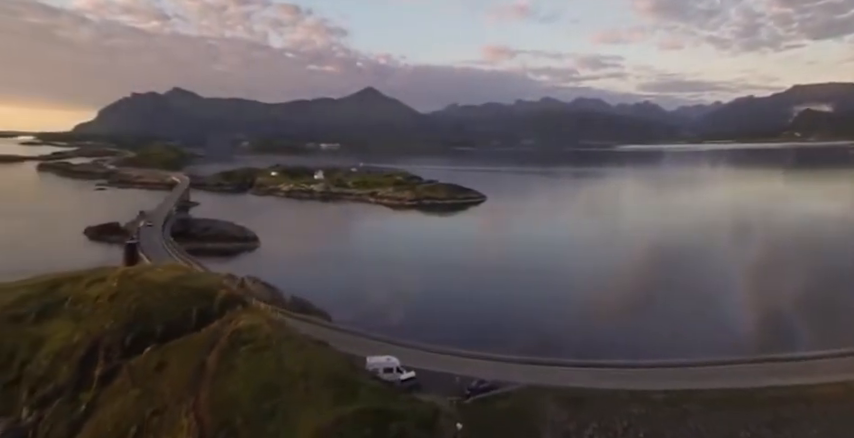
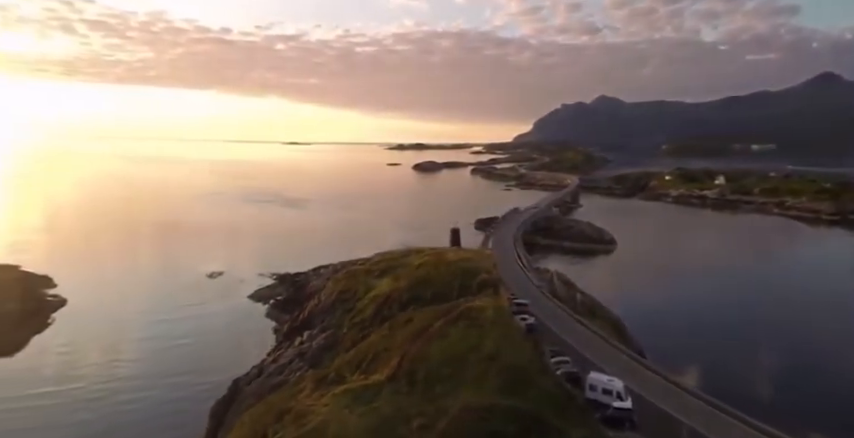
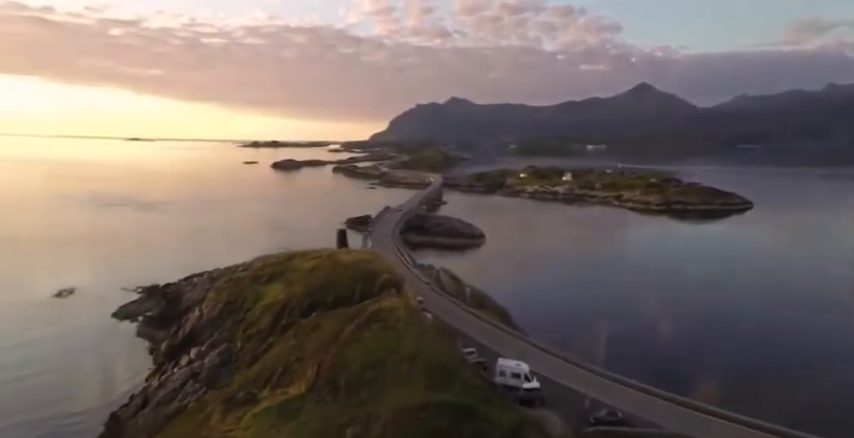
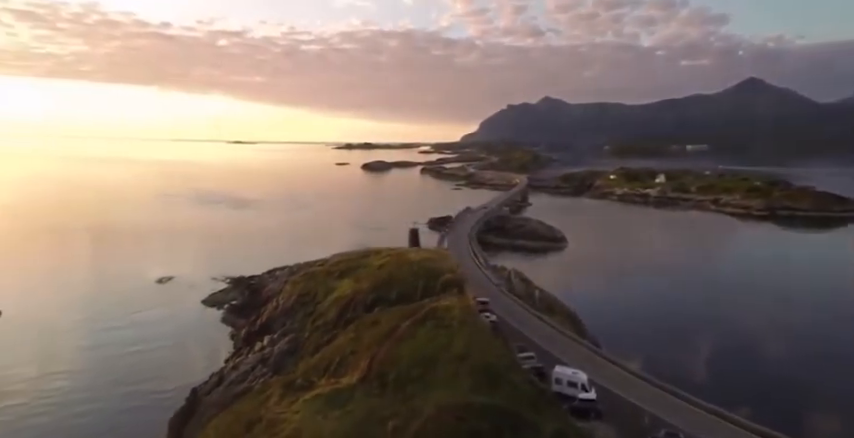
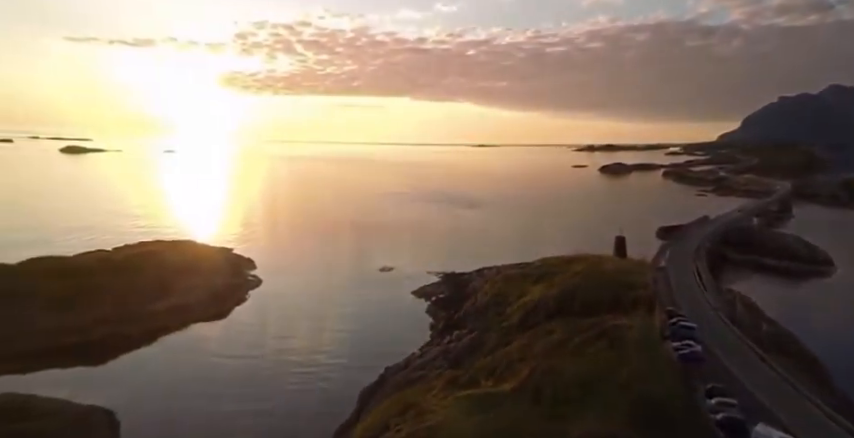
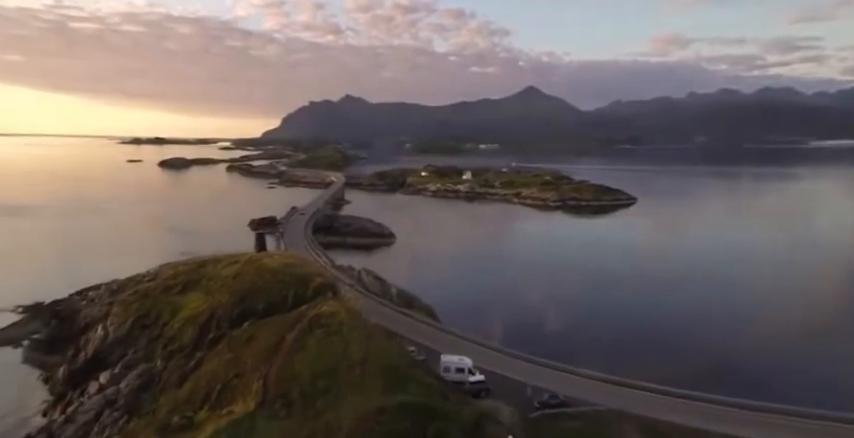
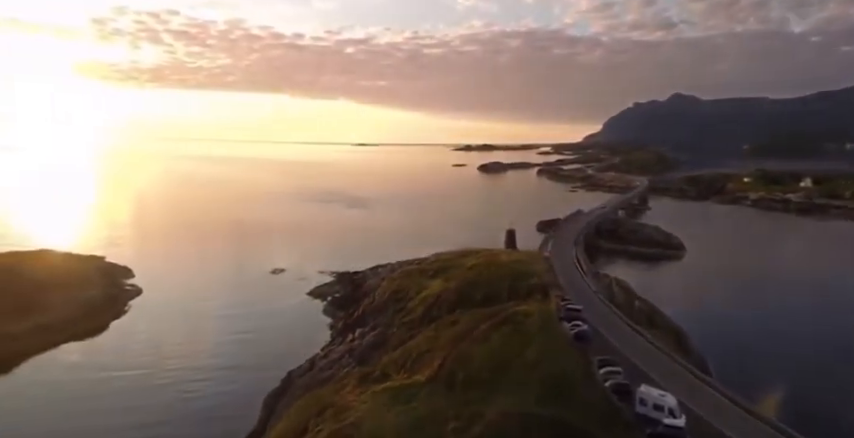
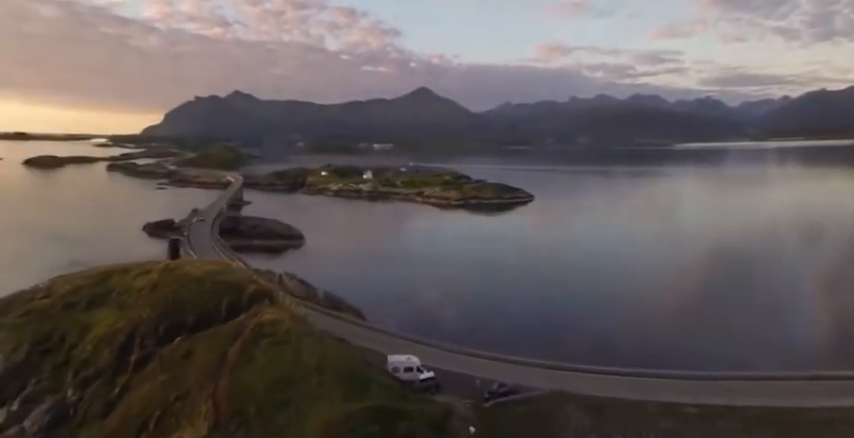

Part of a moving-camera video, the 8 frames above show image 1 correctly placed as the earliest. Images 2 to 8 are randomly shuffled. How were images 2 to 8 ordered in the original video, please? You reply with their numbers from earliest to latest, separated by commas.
8, 6, 3, 4, 2, 7, 5
